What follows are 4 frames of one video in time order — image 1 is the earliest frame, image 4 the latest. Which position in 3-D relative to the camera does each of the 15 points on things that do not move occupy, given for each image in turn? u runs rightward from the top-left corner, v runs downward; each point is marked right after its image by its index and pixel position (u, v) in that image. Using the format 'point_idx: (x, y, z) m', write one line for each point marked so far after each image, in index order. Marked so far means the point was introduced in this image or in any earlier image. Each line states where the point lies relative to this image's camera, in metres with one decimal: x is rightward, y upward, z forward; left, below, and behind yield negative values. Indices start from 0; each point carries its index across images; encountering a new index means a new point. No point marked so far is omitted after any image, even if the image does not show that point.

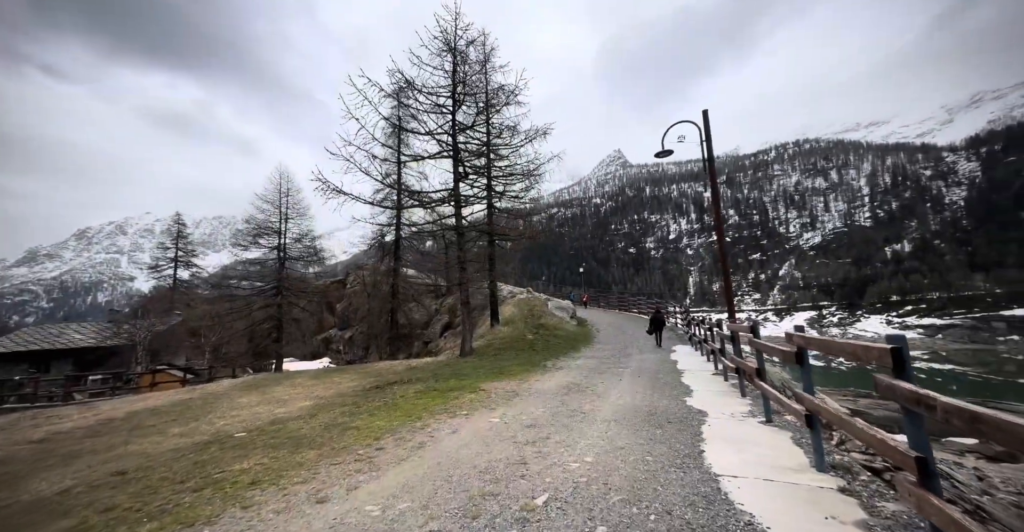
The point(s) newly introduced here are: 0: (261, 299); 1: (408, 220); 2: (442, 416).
0: (-9.8, -1.3, +16.1) m
1: (-3.9, +1.9, +16.1) m
2: (-0.8, -1.8, +5.0) m
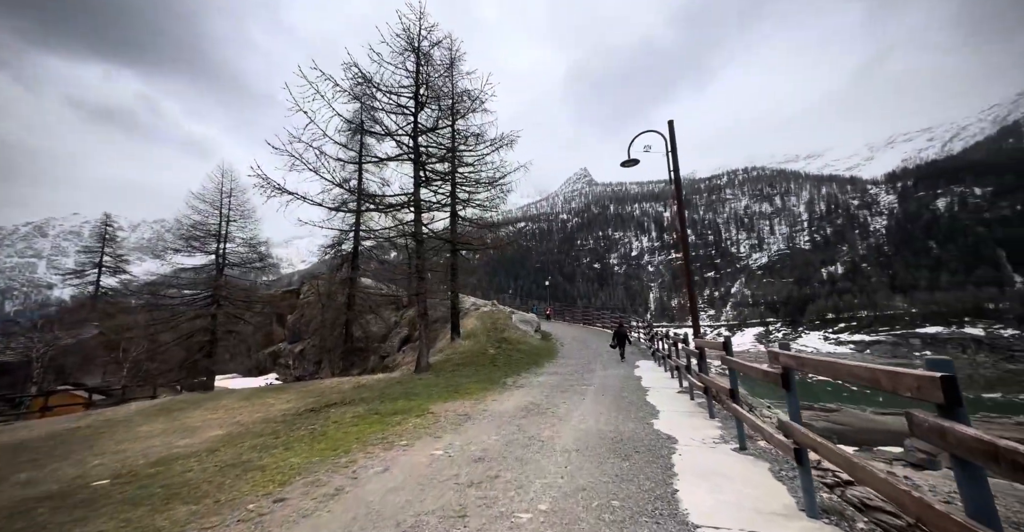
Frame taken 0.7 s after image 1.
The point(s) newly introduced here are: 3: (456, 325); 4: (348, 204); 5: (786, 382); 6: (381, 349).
0: (-11.2, -1.5, +14.7) m
1: (-5.3, +1.6, +15.2) m
2: (-1.4, -1.9, +4.2) m
3: (-2.2, -2.3, +16.3) m
4: (-5.1, +1.9, +13.2) m
5: (+2.2, -0.9, +3.3) m
6: (-5.6, -3.6, +17.8) m
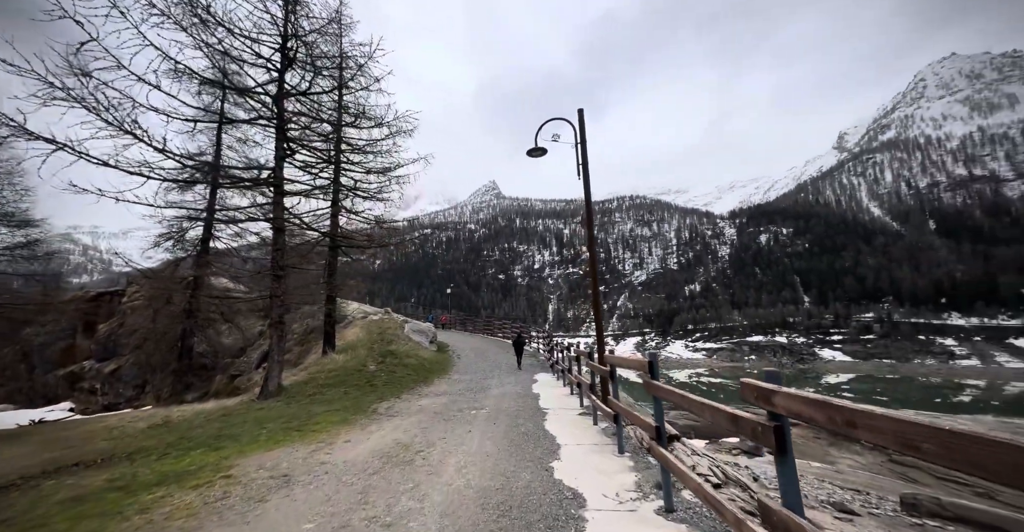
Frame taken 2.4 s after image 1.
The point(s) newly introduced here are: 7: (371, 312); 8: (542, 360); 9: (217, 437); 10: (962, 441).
0: (-14.3, -1.1, +10.0) m
1: (-8.6, +1.7, +12.0) m
2: (-2.5, -1.7, +2.1) m
3: (-6.0, -2.3, +13.7) m
4: (-8.0, +2.1, +10.1) m
5: (+1.3, -0.8, +2.0) m
6: (-9.6, -3.5, +14.3) m
7: (-6.4, -2.1, +19.0) m
8: (+1.4, -4.3, +18.9) m
9: (-4.1, -2.4, +5.8) m
10: (+1.2, -0.5, +1.1) m
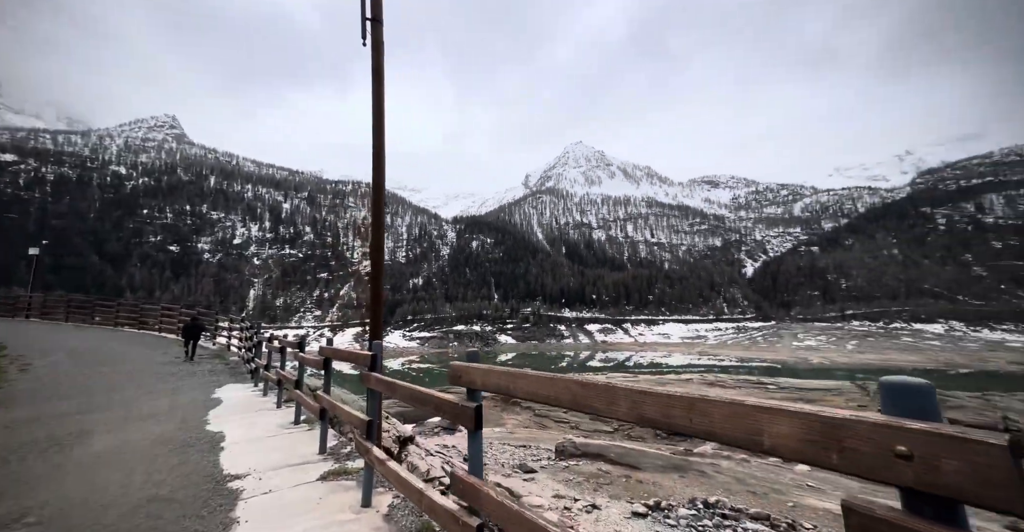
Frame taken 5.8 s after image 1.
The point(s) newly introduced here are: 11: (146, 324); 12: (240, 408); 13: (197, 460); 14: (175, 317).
0: (-15.1, +1.1, -4.2) m
1: (-11.4, +3.6, +0.8) m
2: (-0.9, -0.6, -3.6) m
3: (-10.6, -0.5, +3.6) m
4: (-9.7, +3.9, -0.4) m
5: (+2.2, -0.1, -1.5) m
6: (-14.1, -1.5, +2.0) m
7: (-14.1, -0.1, +7.6) m
8: (-8.0, -2.8, +12.2) m
9: (-4.5, -1.1, -1.6) m
10: (+2.7, +0.2, -2.2) m
11: (-14.9, -2.7, +18.3) m
12: (-4.3, -2.3, +6.7) m
13: (-3.3, -2.1, +4.5) m
14: (-14.1, -2.2, +17.9) m
